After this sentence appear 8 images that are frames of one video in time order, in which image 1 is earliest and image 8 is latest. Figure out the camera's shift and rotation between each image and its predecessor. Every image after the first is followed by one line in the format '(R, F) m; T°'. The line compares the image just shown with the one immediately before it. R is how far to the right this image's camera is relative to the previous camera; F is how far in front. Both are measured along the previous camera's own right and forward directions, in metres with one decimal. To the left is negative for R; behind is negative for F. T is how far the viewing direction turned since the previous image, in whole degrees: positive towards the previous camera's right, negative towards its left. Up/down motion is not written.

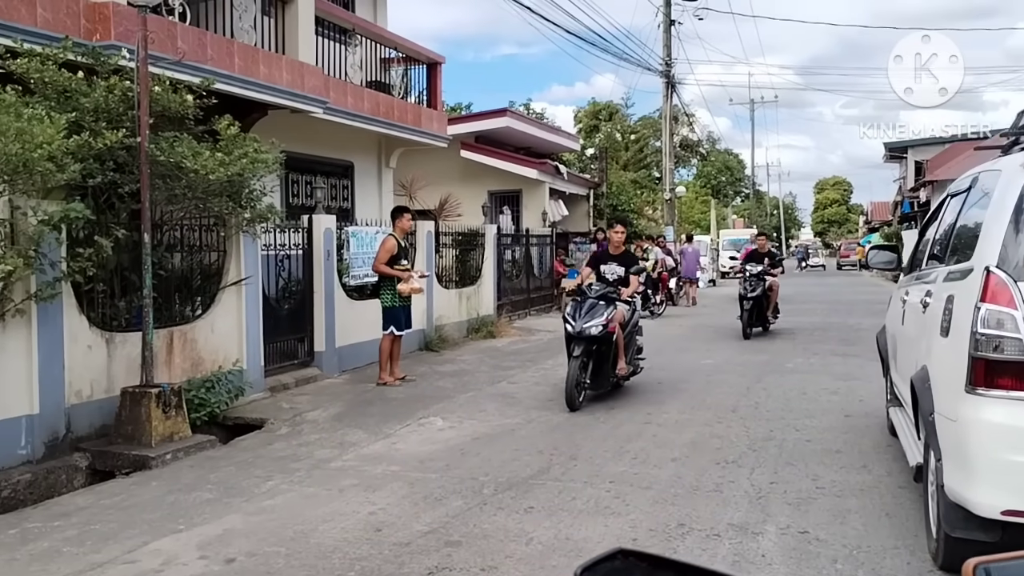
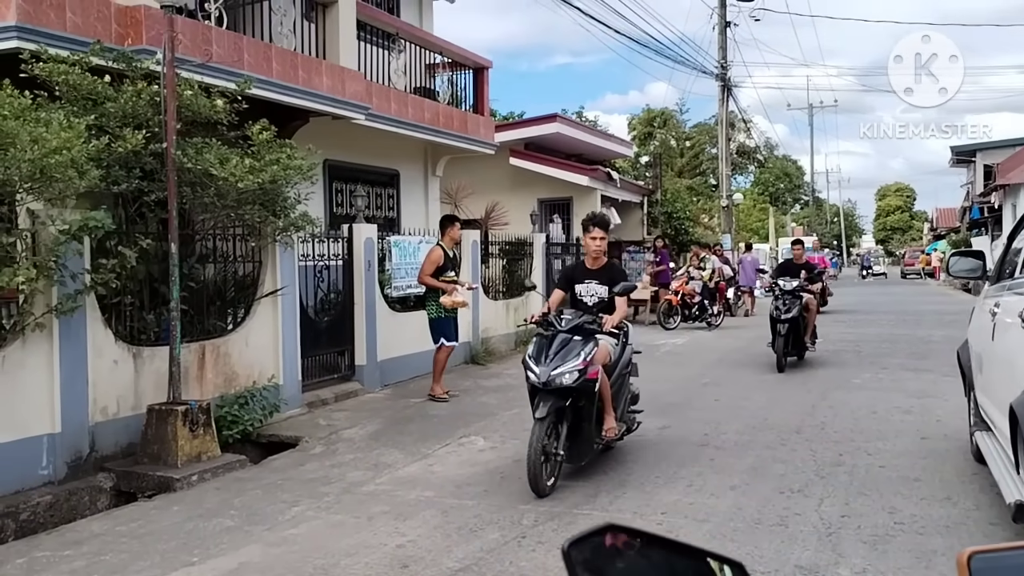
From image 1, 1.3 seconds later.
(+0.1, +0.4) m; -3°
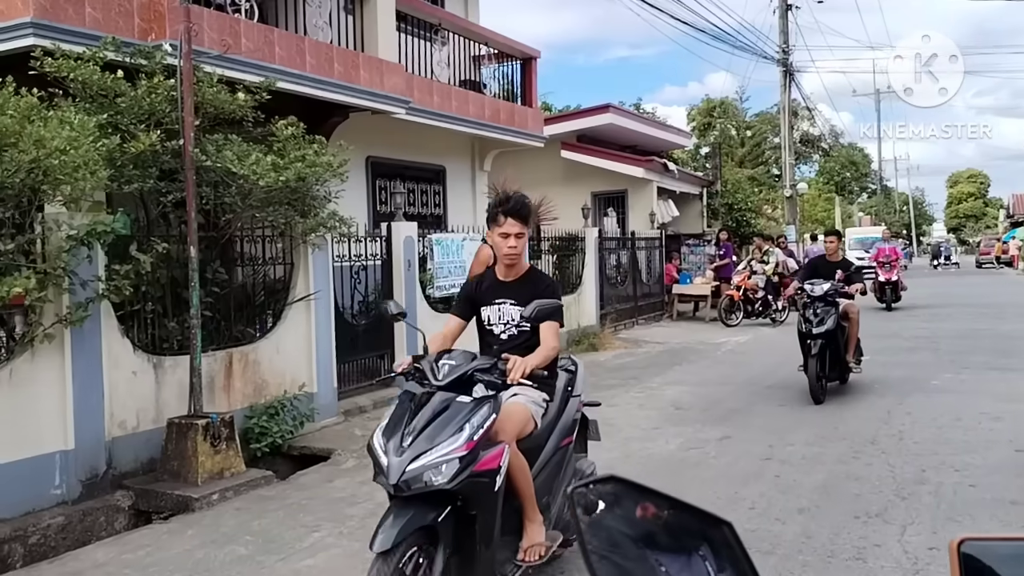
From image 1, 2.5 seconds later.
(+0.1, +0.5) m; -4°
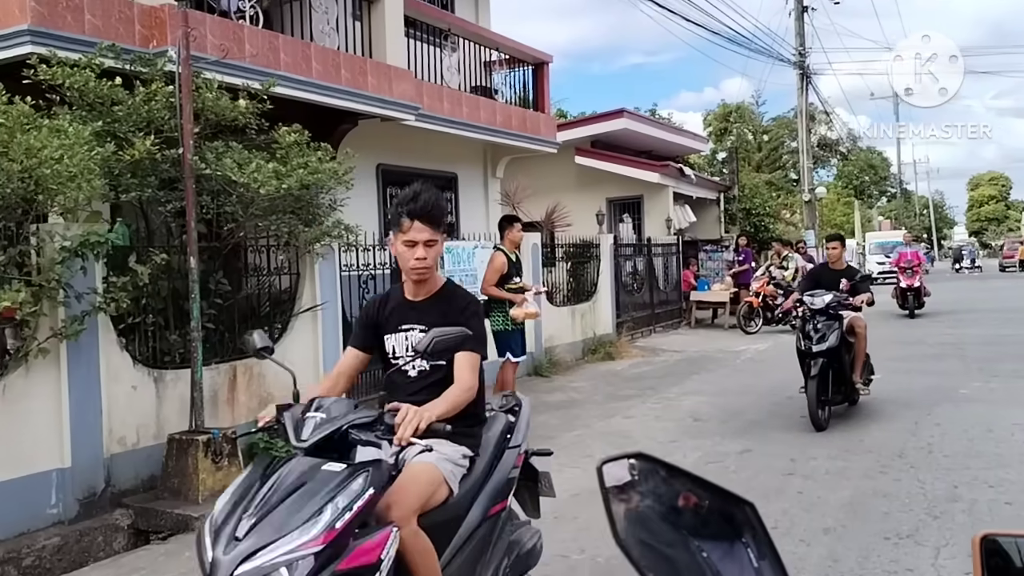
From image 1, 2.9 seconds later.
(+0.1, +0.2) m; -1°
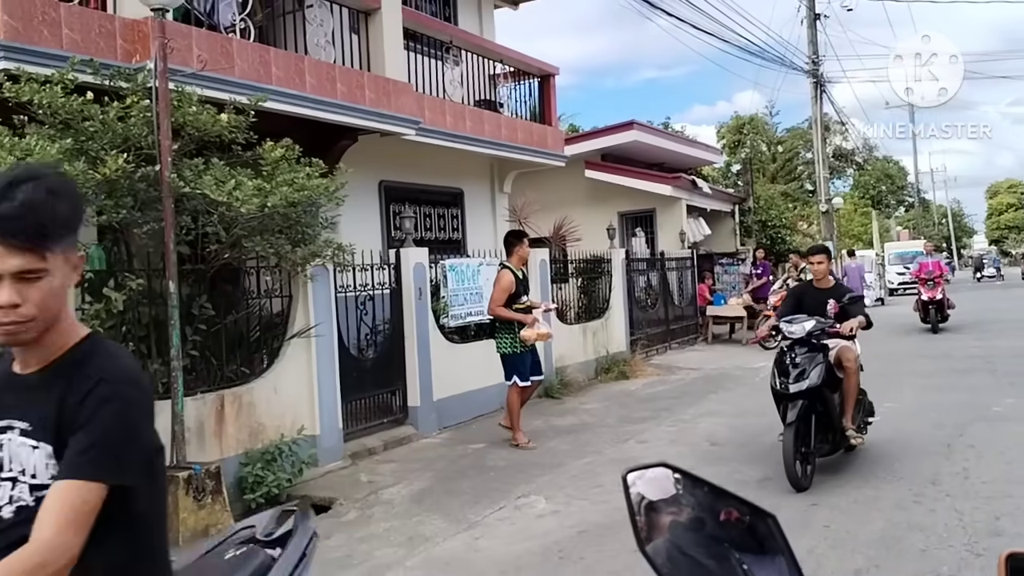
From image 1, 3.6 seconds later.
(+0.1, +0.4) m; -1°
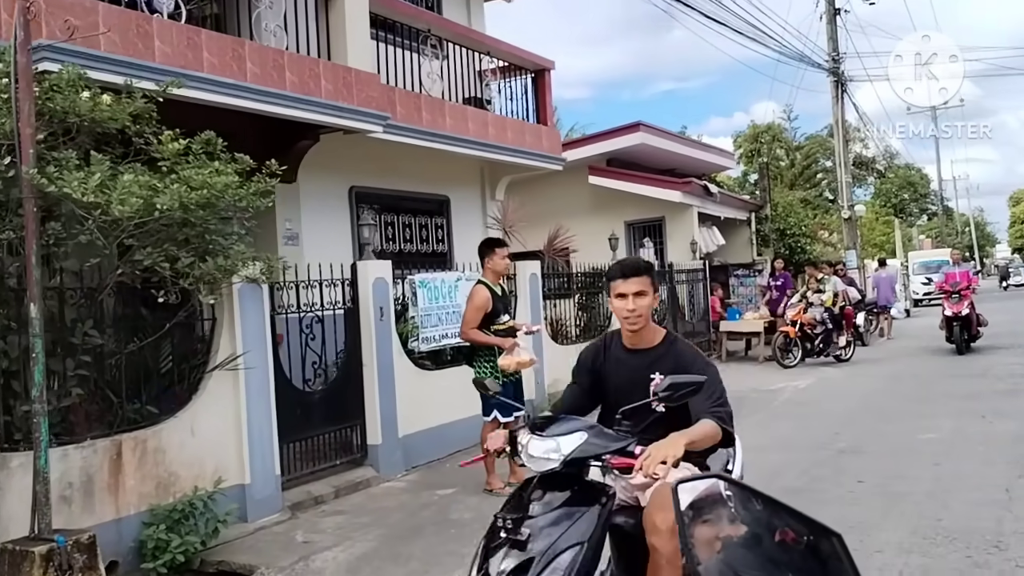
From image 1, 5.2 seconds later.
(+0.4, +1.2) m; -1°
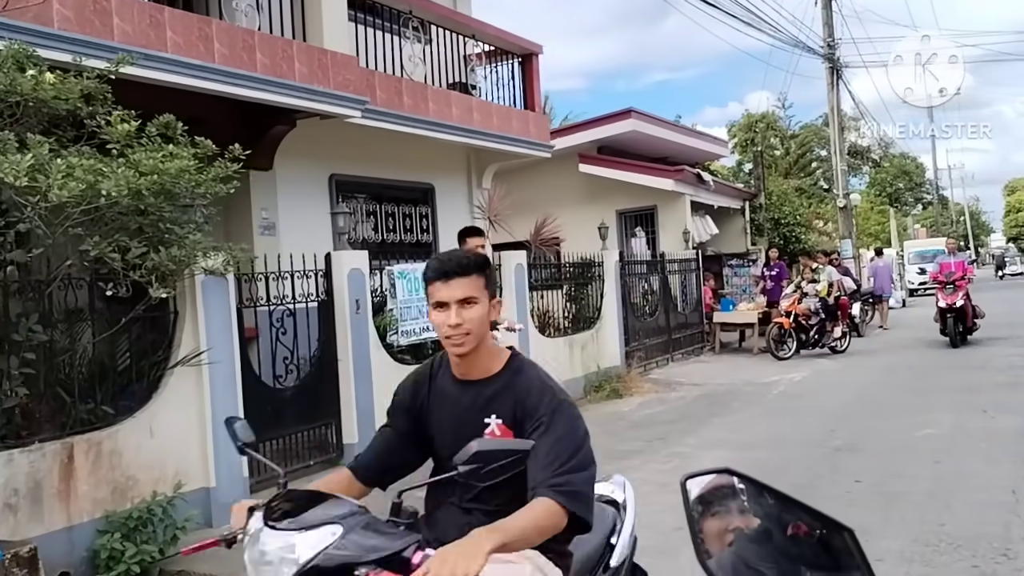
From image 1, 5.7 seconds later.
(+0.1, +0.3) m; 0°
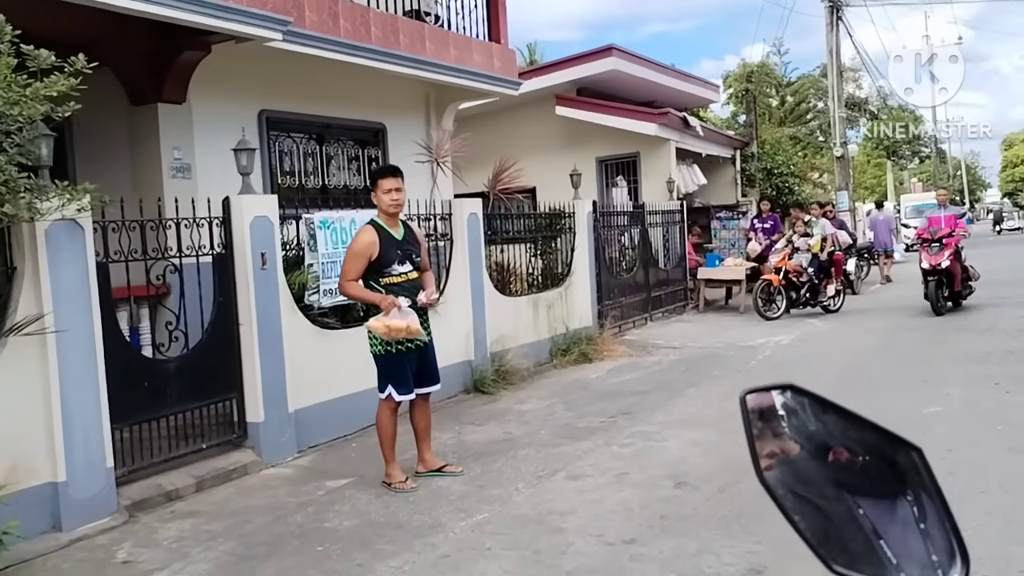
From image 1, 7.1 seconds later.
(+0.4, +1.1) m; 0°
